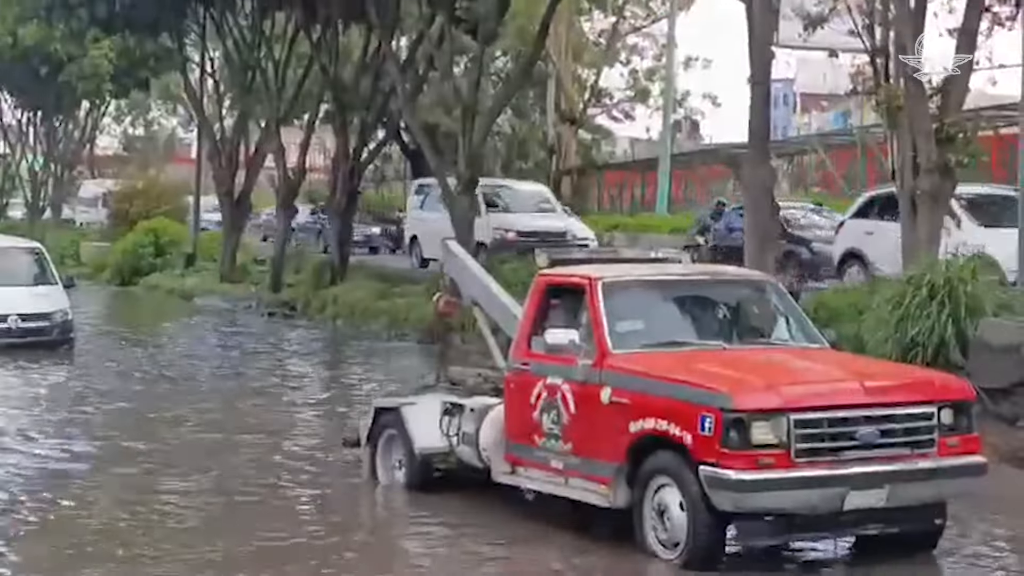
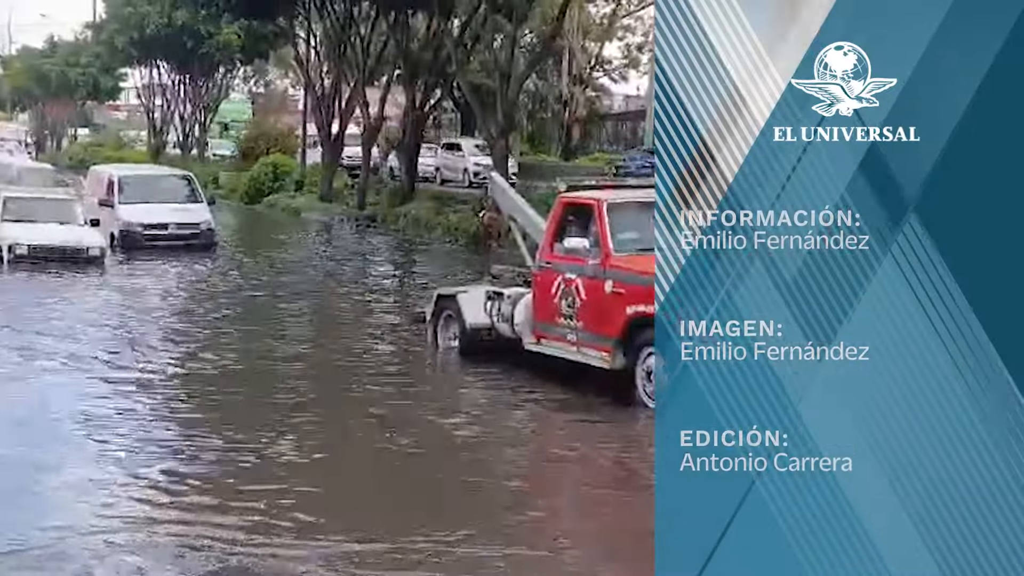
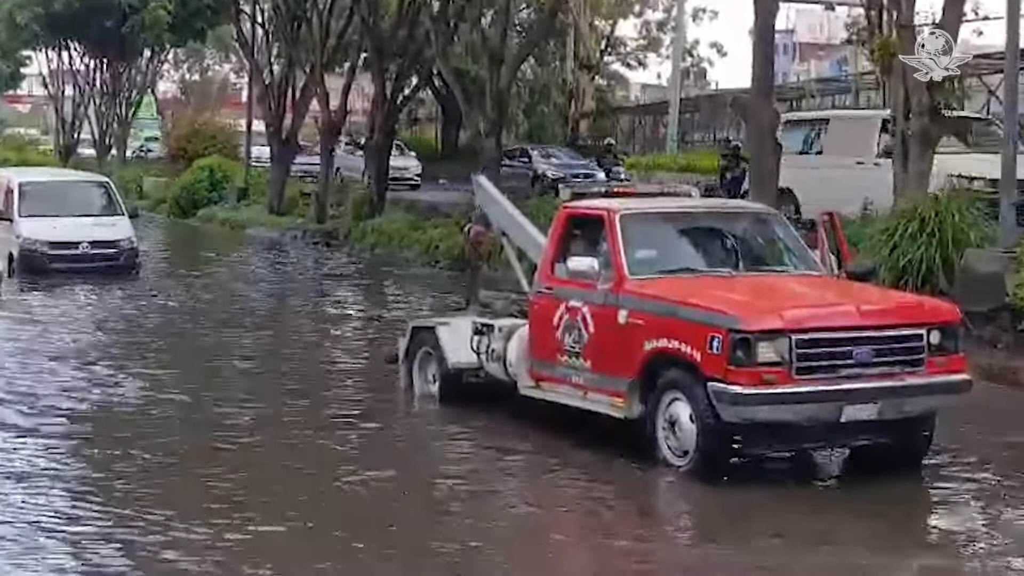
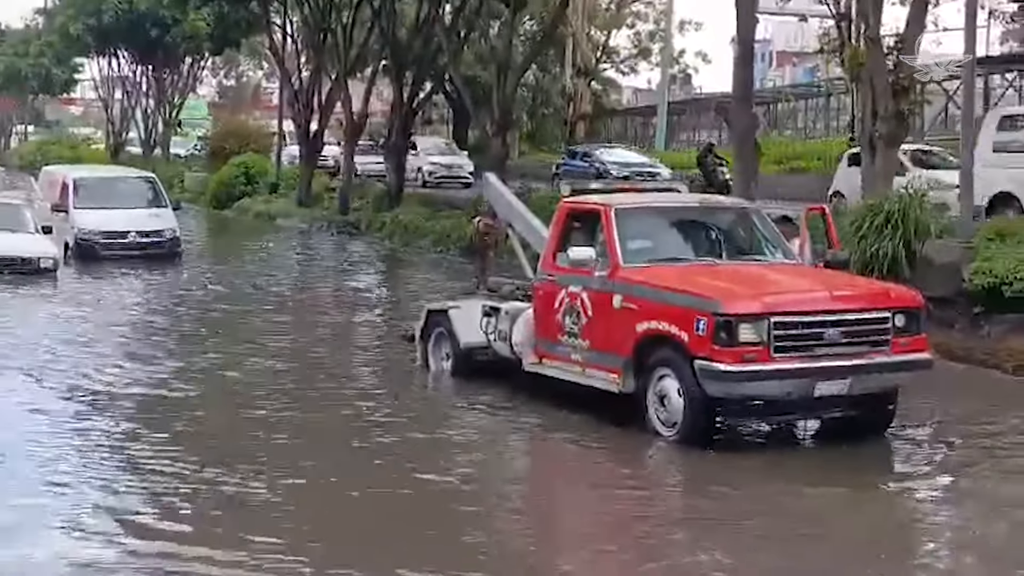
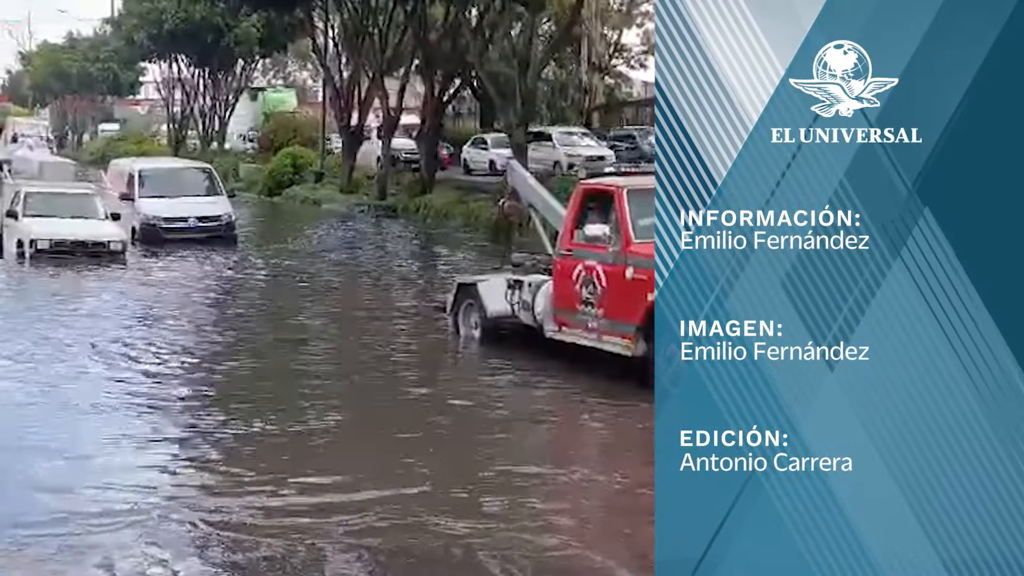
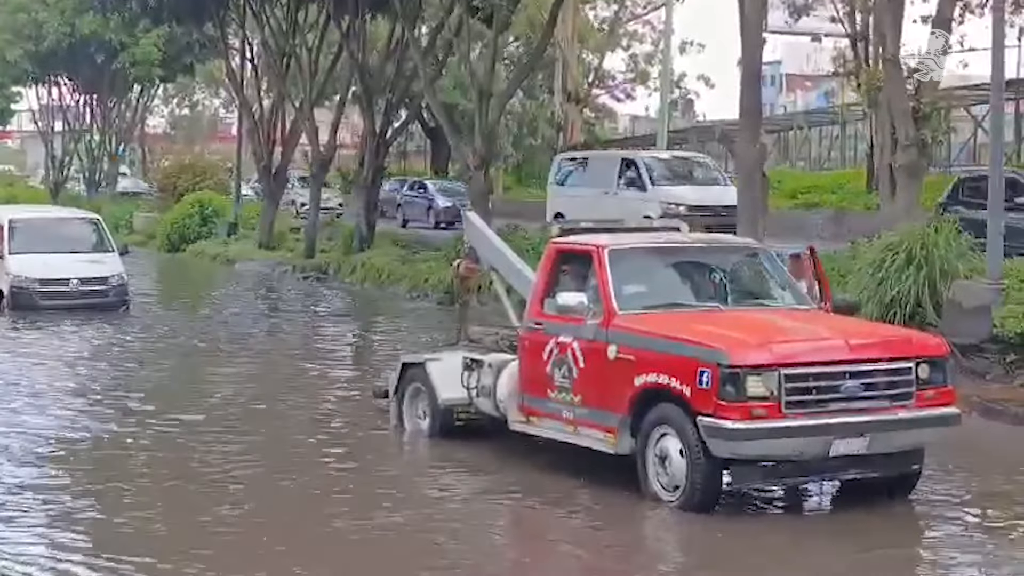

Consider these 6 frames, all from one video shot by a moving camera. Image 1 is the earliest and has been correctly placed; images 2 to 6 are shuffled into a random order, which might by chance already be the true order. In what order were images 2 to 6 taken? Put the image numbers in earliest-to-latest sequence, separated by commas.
6, 3, 4, 2, 5
